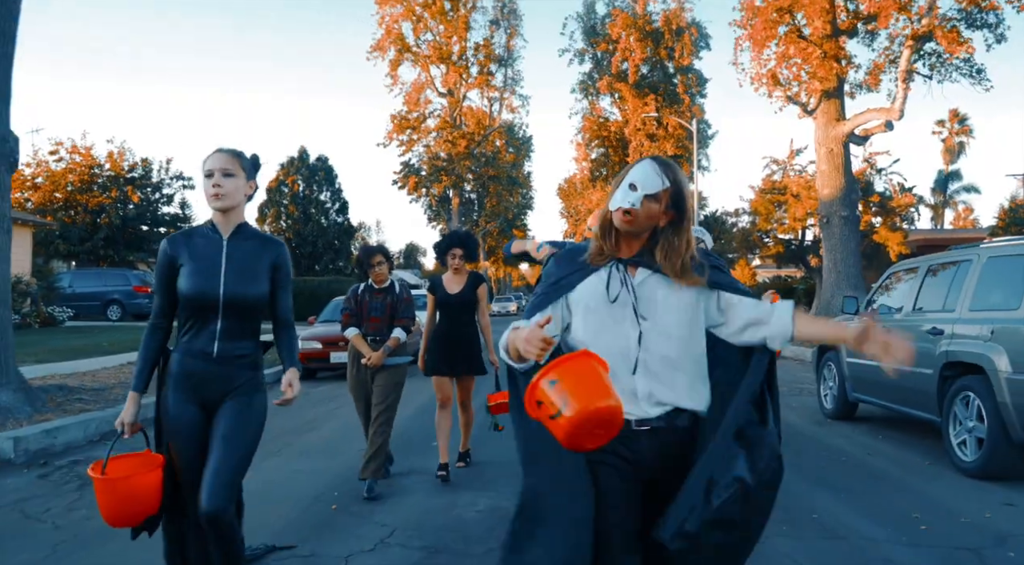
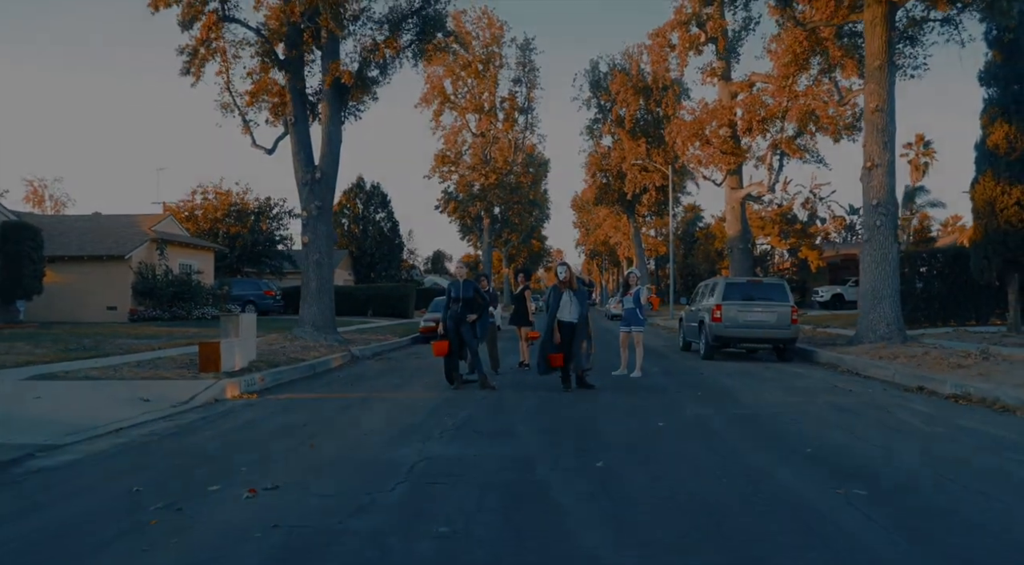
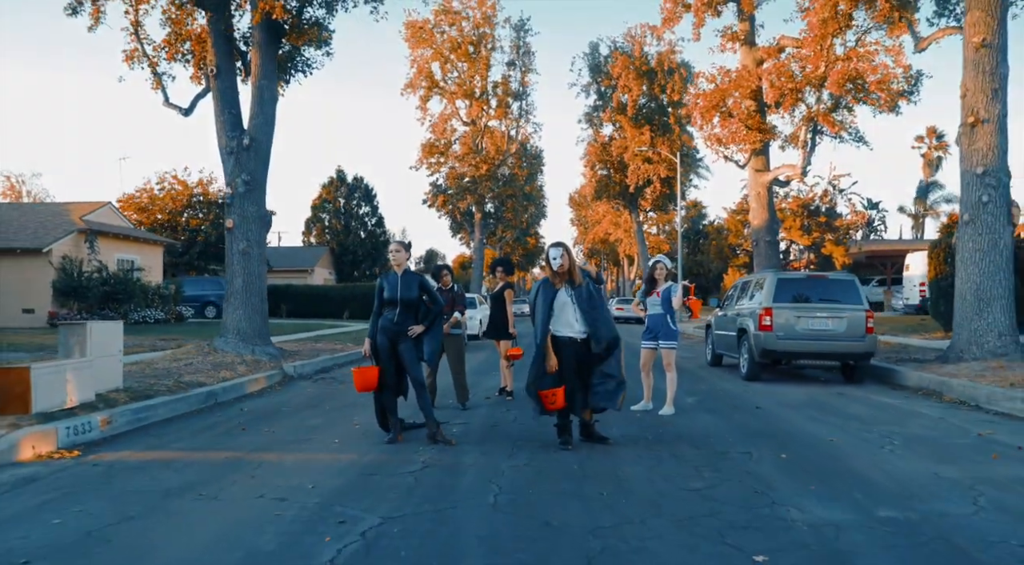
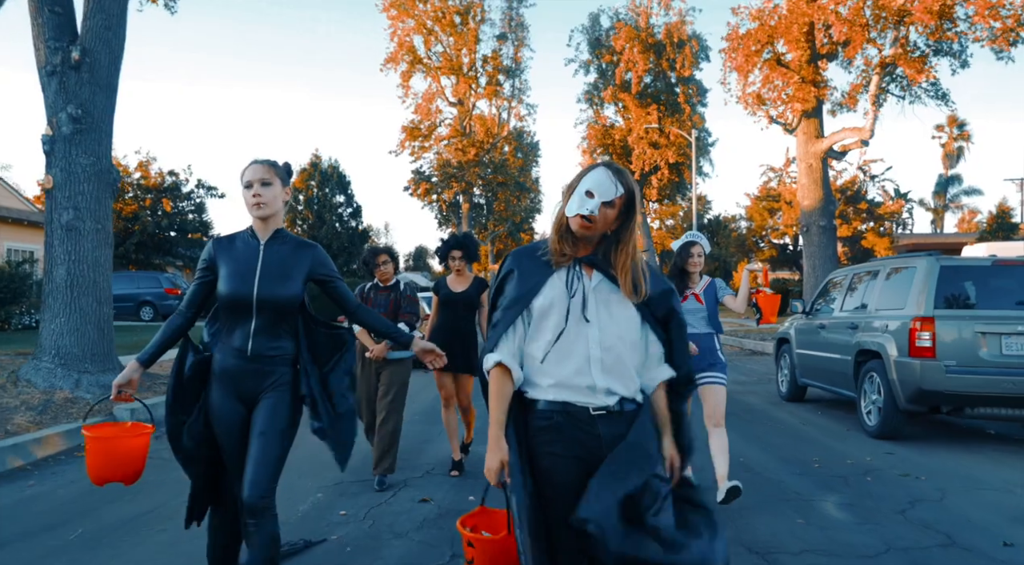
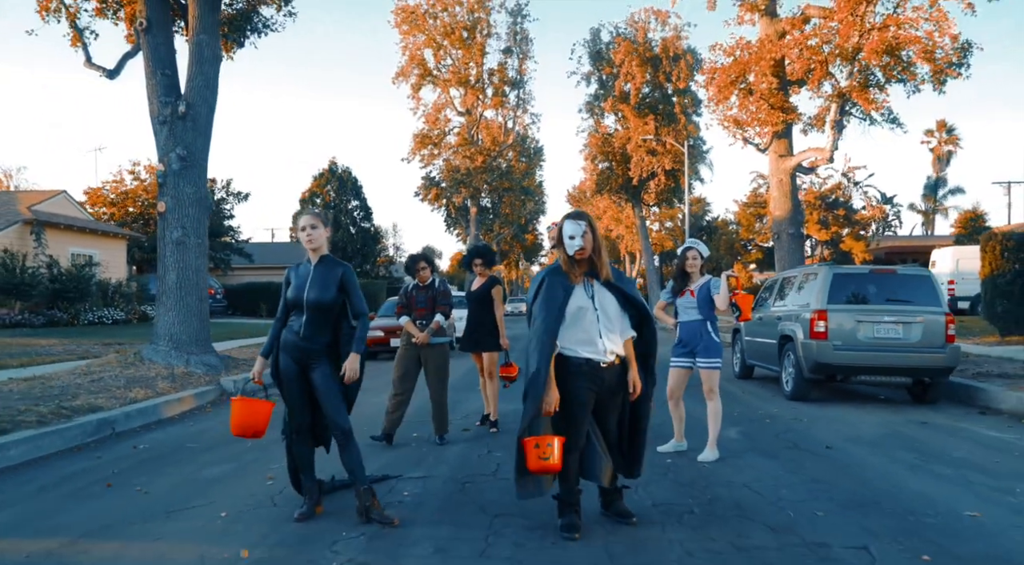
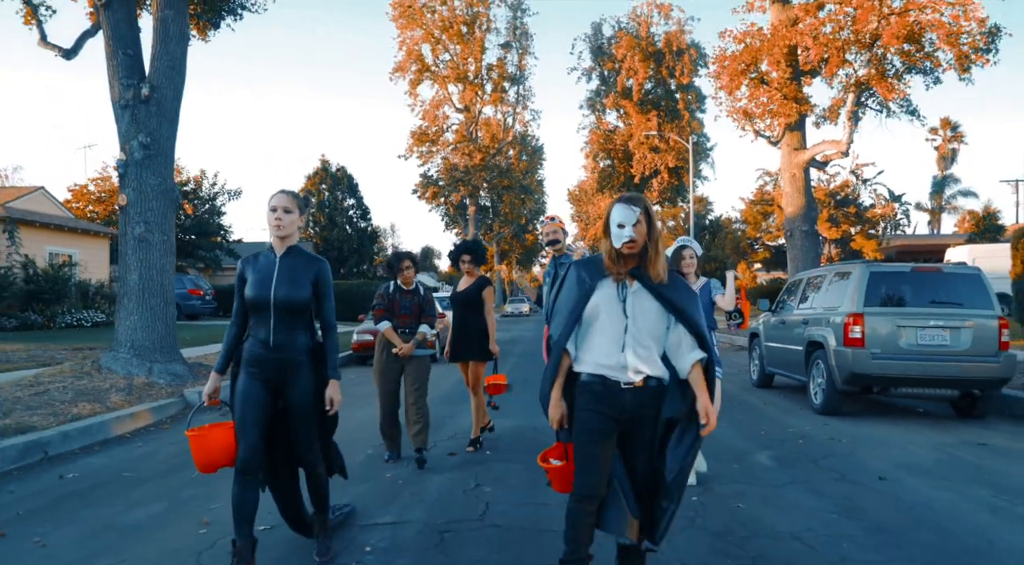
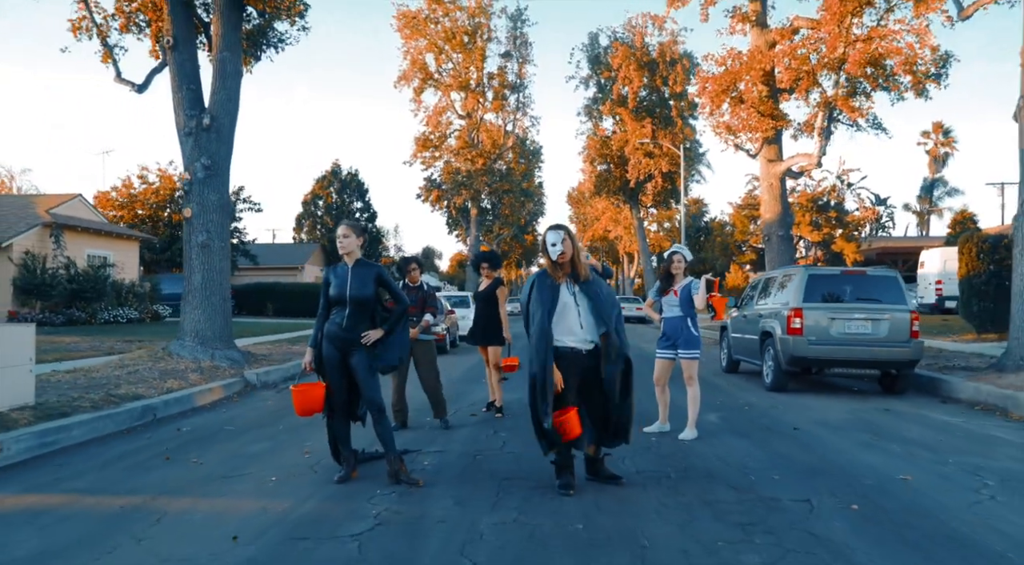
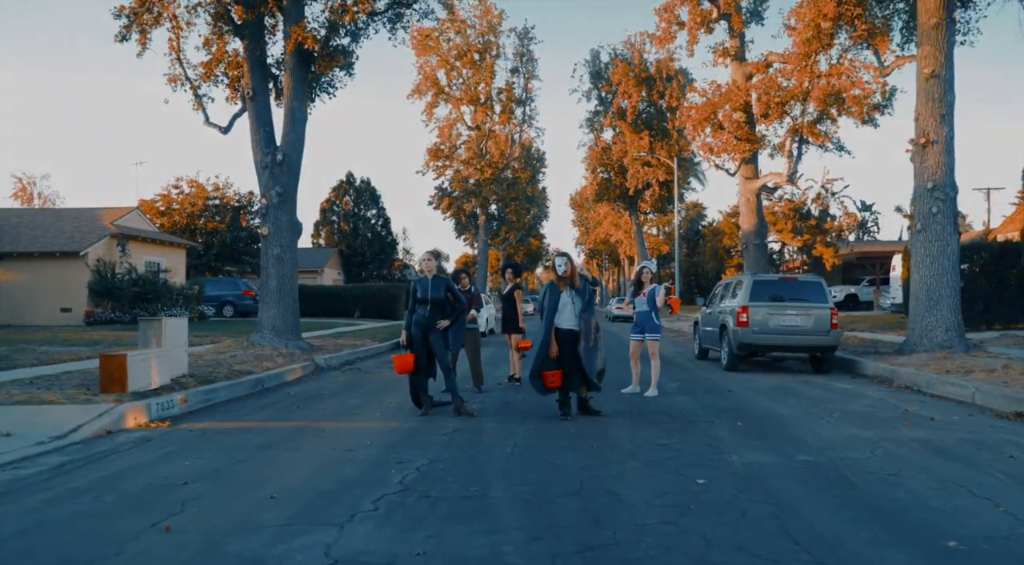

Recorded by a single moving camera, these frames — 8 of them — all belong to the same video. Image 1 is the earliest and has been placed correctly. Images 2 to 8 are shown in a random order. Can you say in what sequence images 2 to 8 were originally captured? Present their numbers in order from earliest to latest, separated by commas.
4, 6, 5, 7, 3, 8, 2
